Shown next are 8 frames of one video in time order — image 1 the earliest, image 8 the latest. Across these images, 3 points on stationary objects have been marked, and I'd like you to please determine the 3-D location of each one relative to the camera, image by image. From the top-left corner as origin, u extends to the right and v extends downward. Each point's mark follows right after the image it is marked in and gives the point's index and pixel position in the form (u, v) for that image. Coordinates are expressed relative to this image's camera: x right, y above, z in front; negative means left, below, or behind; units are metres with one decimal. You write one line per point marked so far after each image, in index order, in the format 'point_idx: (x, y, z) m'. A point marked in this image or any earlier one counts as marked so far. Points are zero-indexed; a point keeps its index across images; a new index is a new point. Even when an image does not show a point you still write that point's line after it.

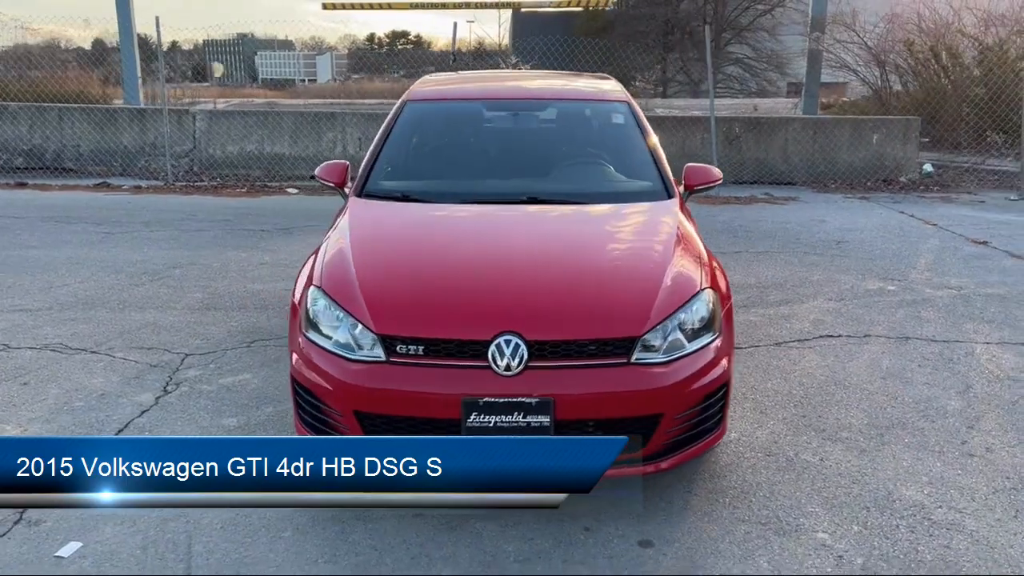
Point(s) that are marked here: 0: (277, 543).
0: (-0.9, -1.0, +3.3) m
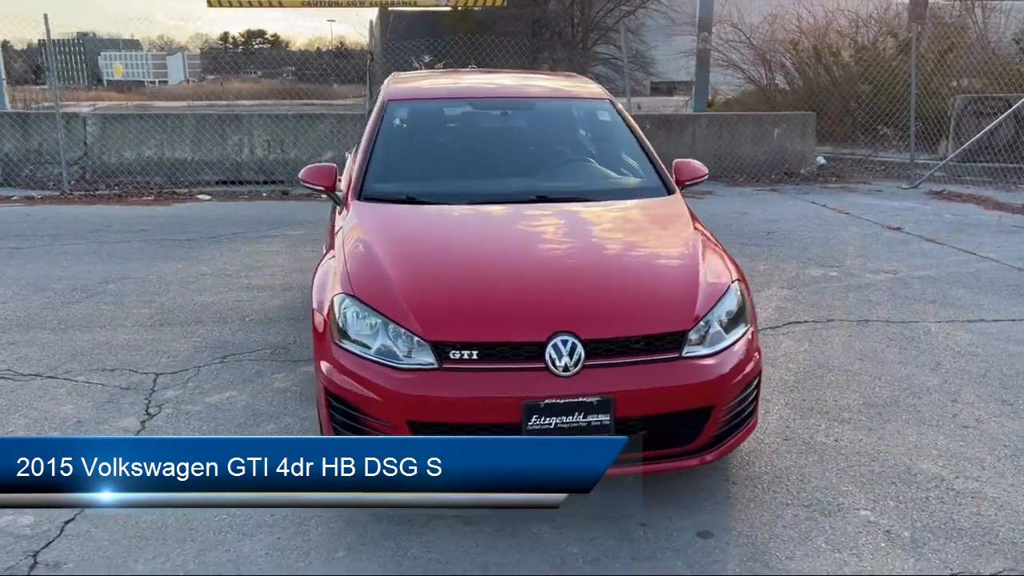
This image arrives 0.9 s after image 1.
0: (-0.6, -1.0, +3.2) m
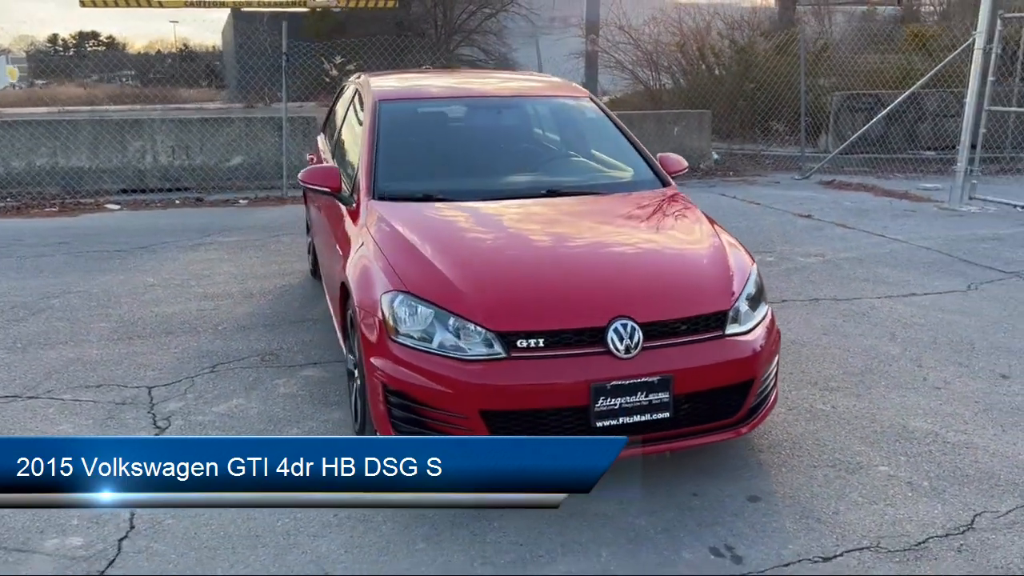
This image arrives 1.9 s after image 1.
0: (-0.3, -1.0, +3.2) m
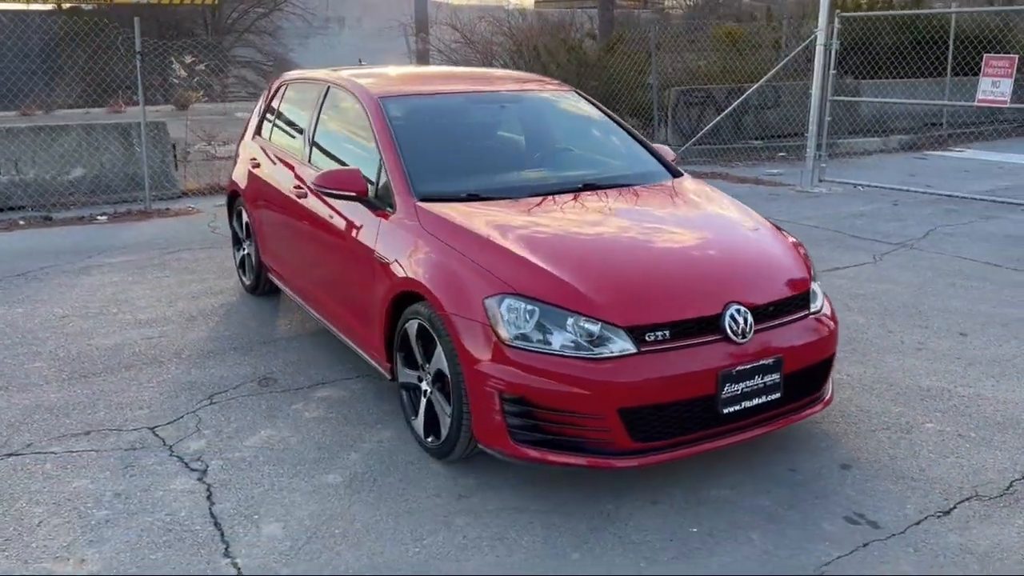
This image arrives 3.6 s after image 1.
0: (+0.2, -1.0, +3.1) m
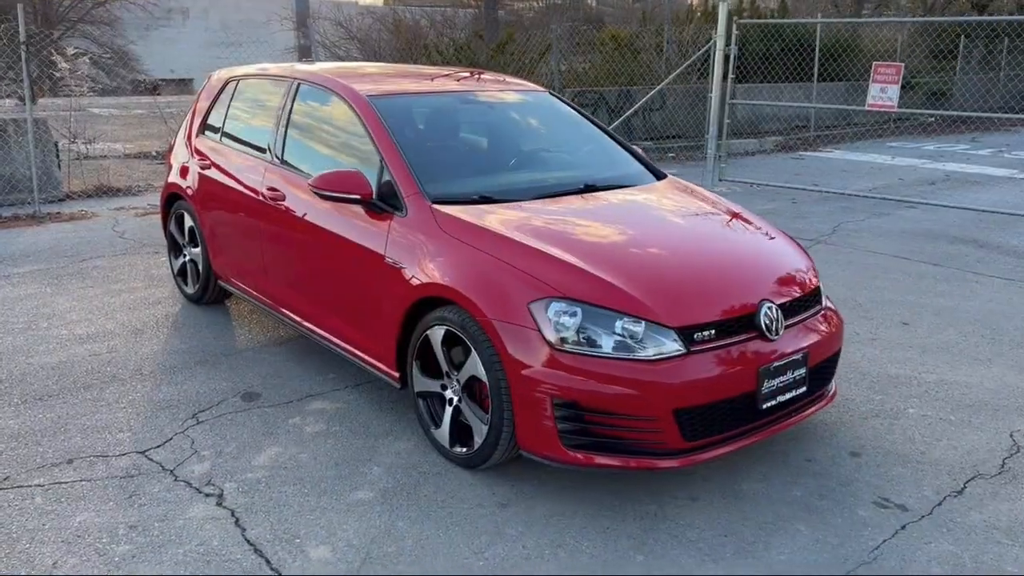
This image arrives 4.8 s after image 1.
0: (+0.5, -1.0, +3.1) m
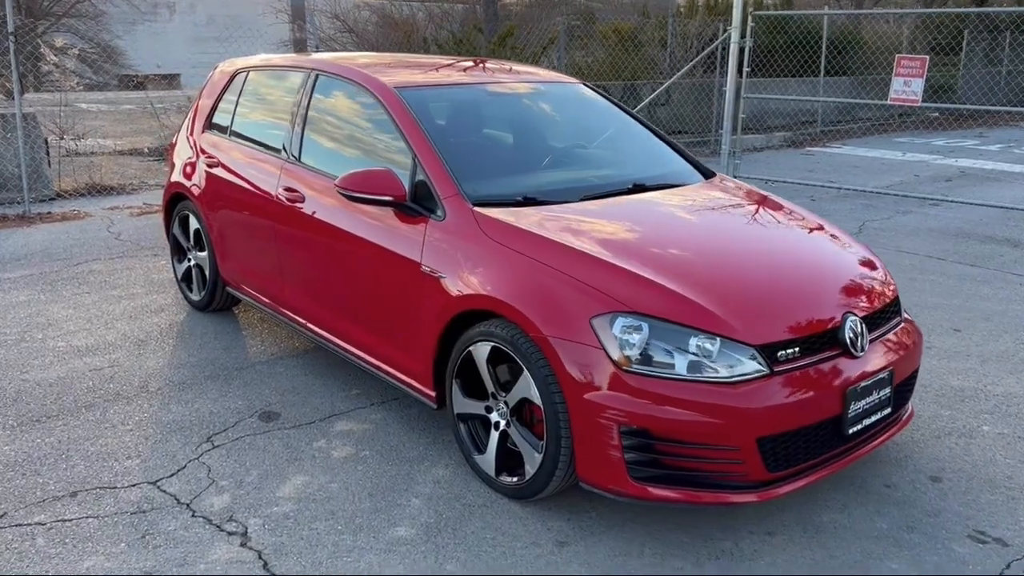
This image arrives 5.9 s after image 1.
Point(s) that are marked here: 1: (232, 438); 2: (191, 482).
0: (+0.7, -1.0, +2.8) m
1: (-1.2, -0.7, +3.9) m
2: (-1.3, -0.8, +3.5) m
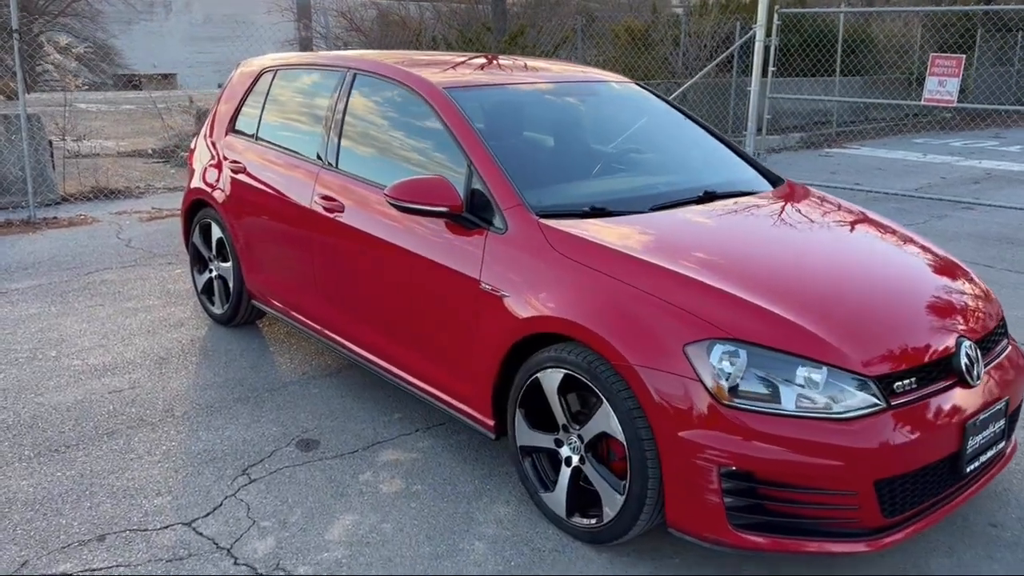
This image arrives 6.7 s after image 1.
0: (+1.0, -1.1, +2.4) m
1: (-1.0, -0.7, +3.5) m
2: (-1.0, -0.8, +3.2) m
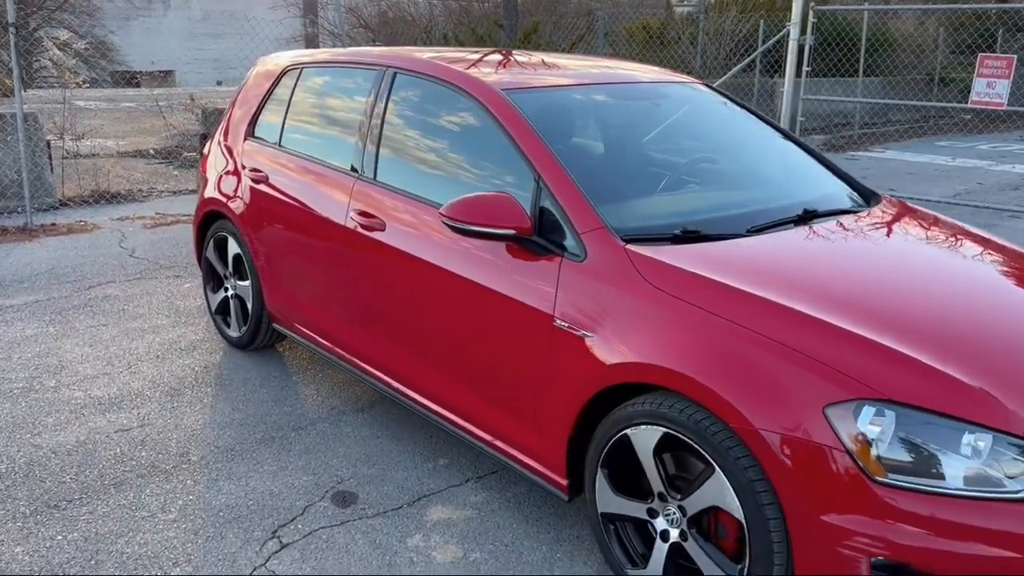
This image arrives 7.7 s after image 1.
0: (+1.2, -1.2, +2.0) m
1: (-0.7, -0.9, +3.0) m
2: (-0.8, -1.0, +2.7) m
